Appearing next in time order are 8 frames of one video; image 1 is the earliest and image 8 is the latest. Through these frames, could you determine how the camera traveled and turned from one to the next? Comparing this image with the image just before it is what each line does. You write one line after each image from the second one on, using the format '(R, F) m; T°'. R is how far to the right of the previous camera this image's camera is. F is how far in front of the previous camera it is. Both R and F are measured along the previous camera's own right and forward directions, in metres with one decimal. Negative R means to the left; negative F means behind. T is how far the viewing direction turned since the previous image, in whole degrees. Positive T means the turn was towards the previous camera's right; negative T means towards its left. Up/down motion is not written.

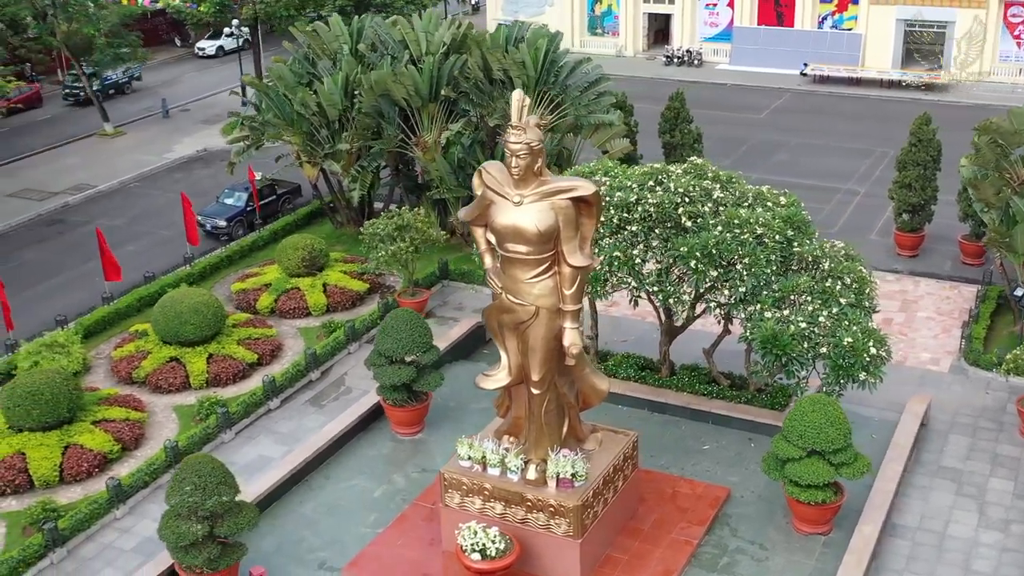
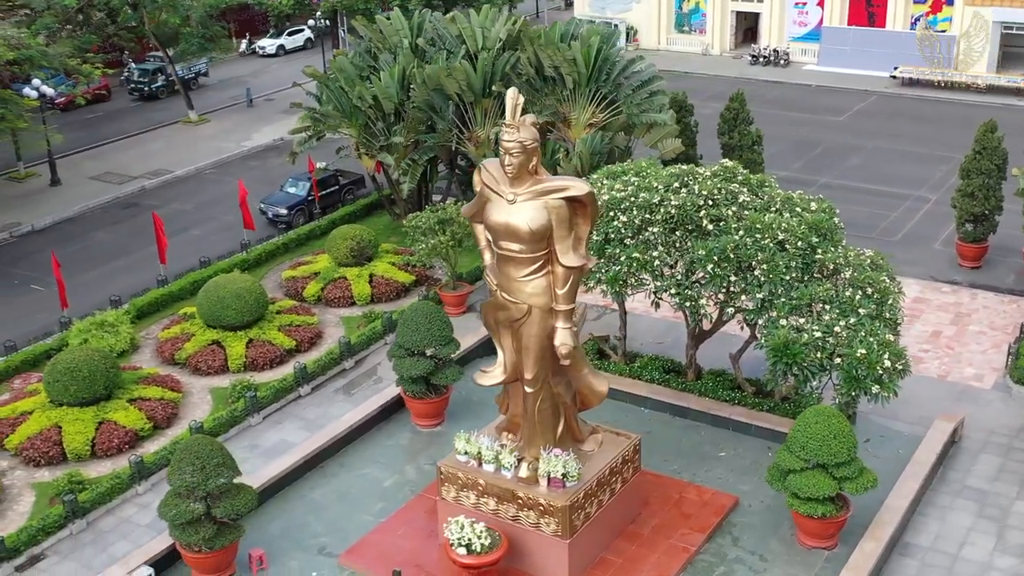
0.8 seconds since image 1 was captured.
(+1.0, 0.0) m; -5°
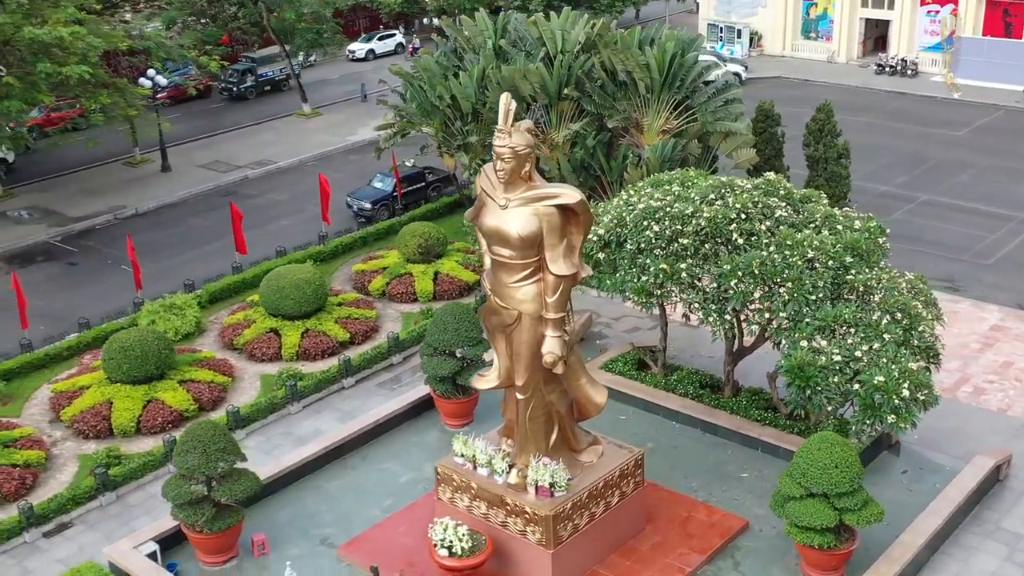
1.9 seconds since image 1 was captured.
(+1.4, +0.1) m; -8°
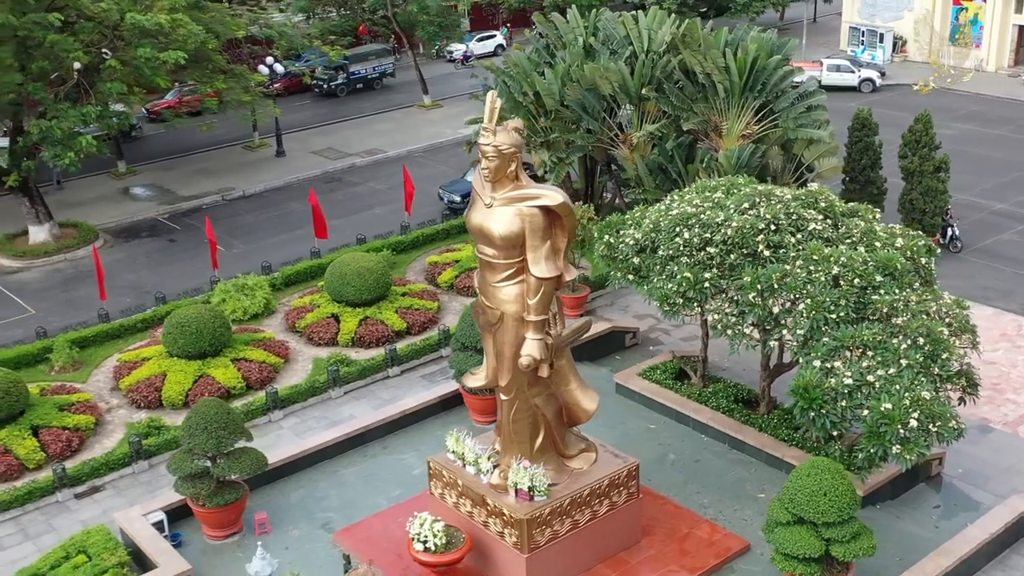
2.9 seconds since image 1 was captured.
(+1.6, +0.2) m; -8°
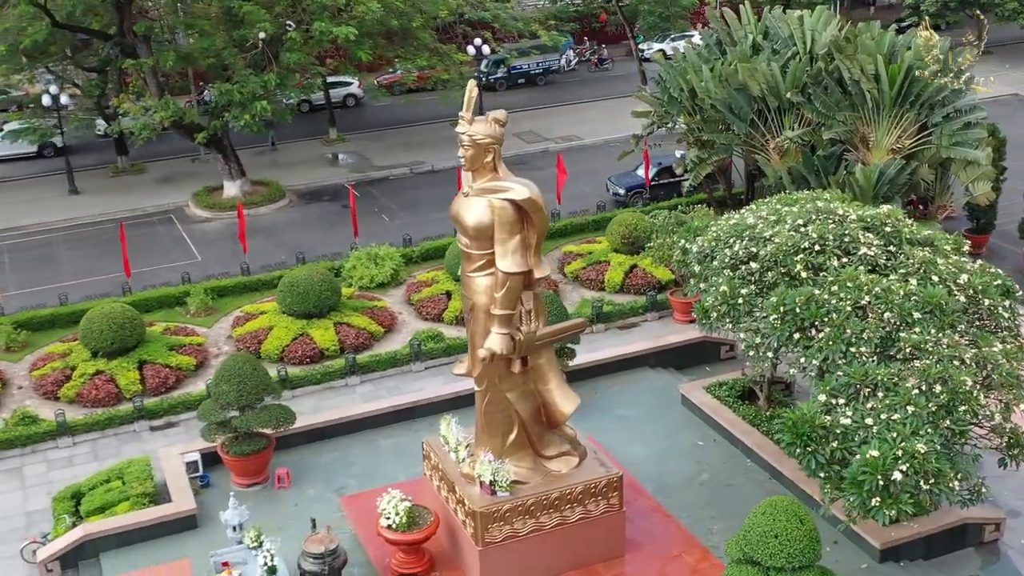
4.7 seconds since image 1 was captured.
(+2.8, +0.5) m; -15°
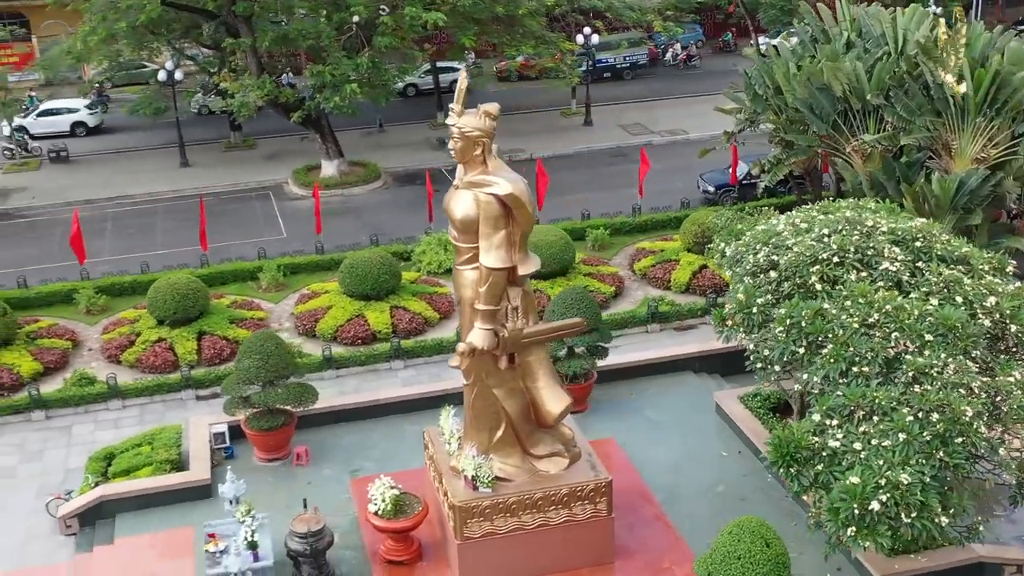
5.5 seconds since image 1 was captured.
(+1.4, +0.2) m; -8°
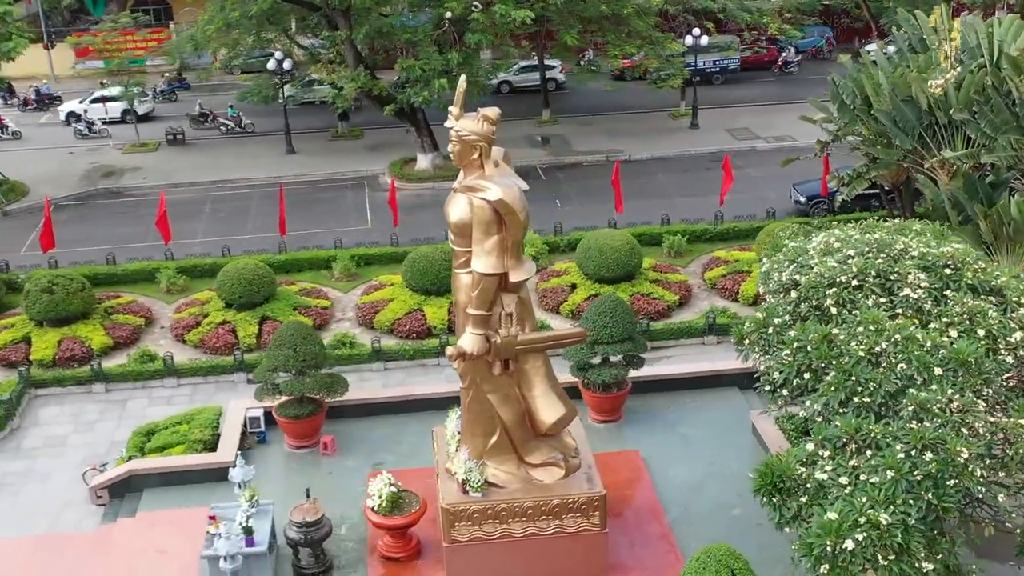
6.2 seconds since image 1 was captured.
(+1.3, +0.2) m; -8°
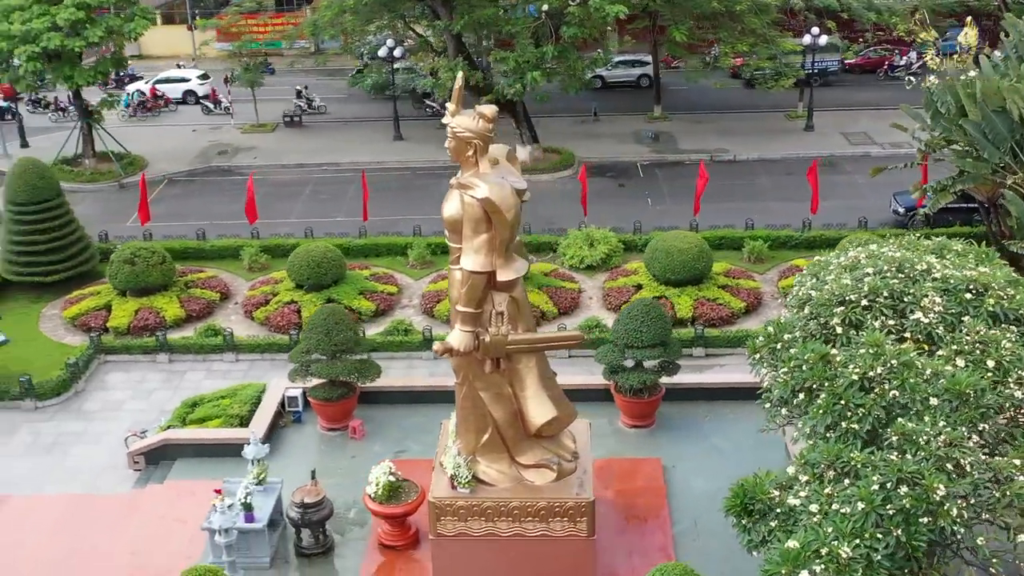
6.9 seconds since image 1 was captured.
(+1.4, +0.1) m; -8°
